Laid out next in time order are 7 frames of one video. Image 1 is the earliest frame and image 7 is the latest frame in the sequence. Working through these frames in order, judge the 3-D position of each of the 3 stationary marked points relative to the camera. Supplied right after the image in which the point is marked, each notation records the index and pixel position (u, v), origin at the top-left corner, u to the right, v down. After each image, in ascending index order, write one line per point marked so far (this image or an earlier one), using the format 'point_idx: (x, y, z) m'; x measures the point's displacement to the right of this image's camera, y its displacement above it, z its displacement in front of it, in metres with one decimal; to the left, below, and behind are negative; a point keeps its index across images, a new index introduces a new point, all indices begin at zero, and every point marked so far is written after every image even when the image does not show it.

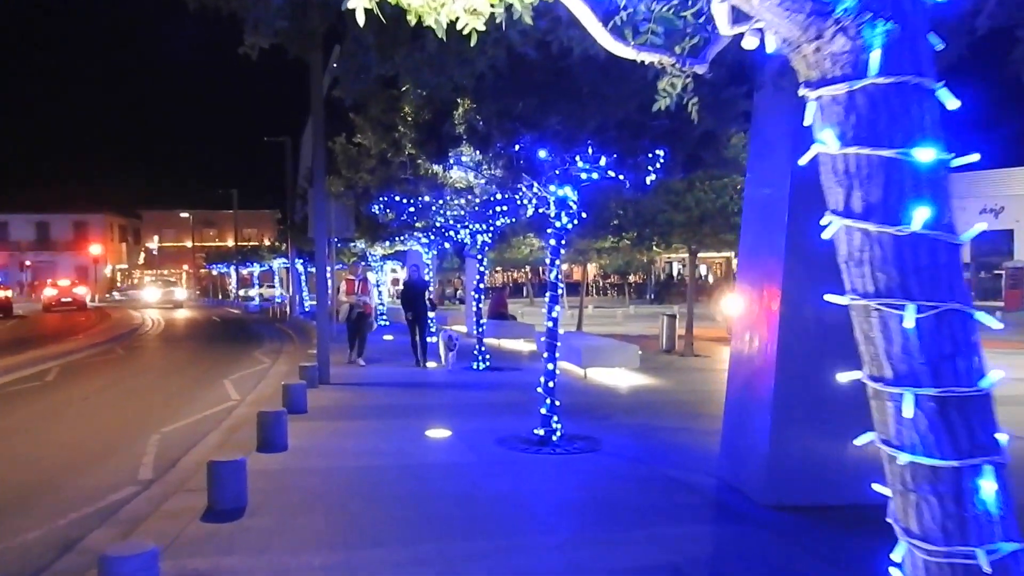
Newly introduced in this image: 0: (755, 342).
0: (+2.0, -0.4, +7.9) m
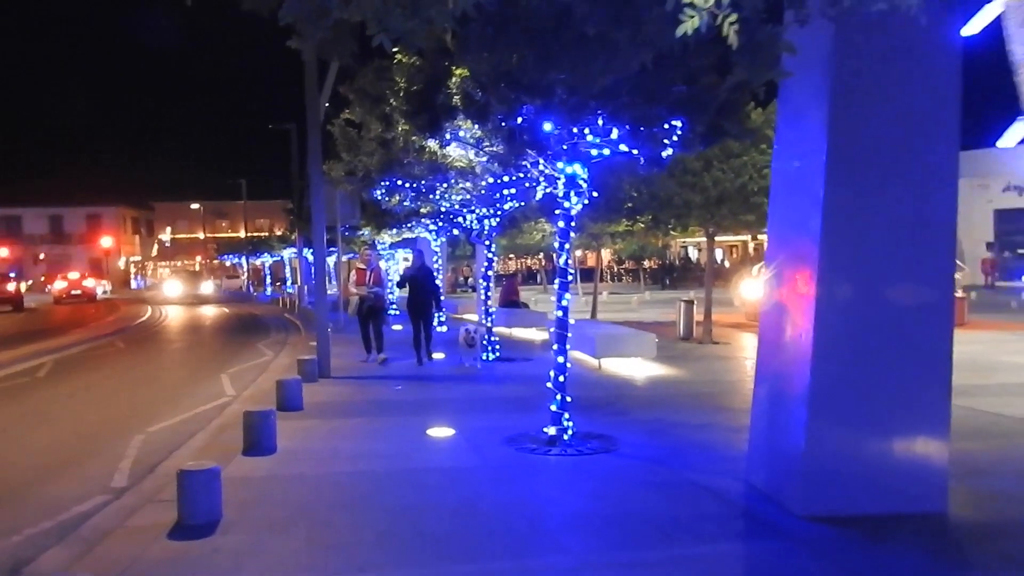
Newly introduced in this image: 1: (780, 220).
0: (+2.1, -0.3, +7.1) m
1: (+2.1, +0.5, +7.3) m
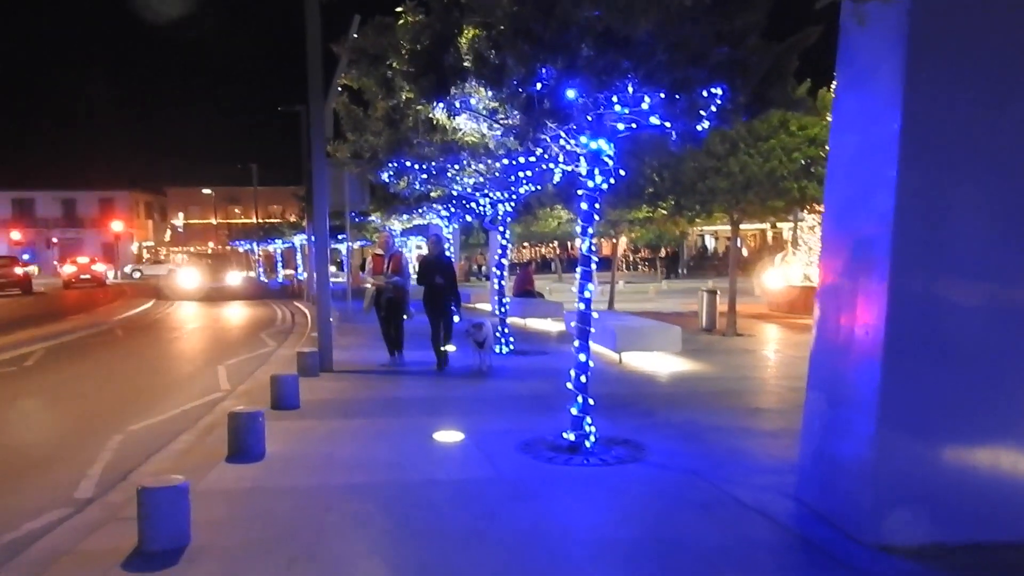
0: (+2.2, -0.2, +6.1) m
1: (+2.2, +0.6, +6.3) m
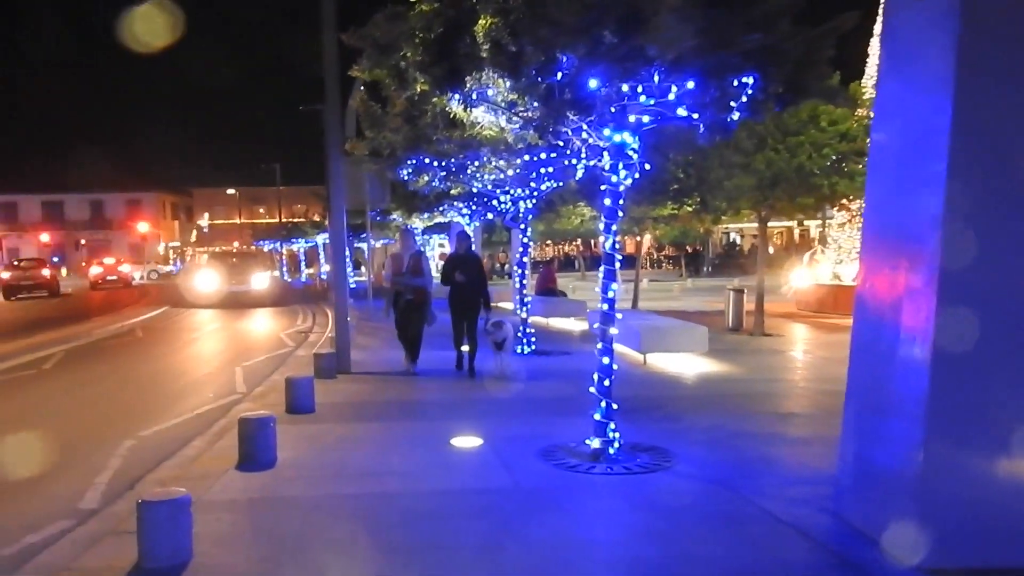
0: (+2.3, -0.2, +5.7) m
1: (+2.3, +0.6, +5.9) m
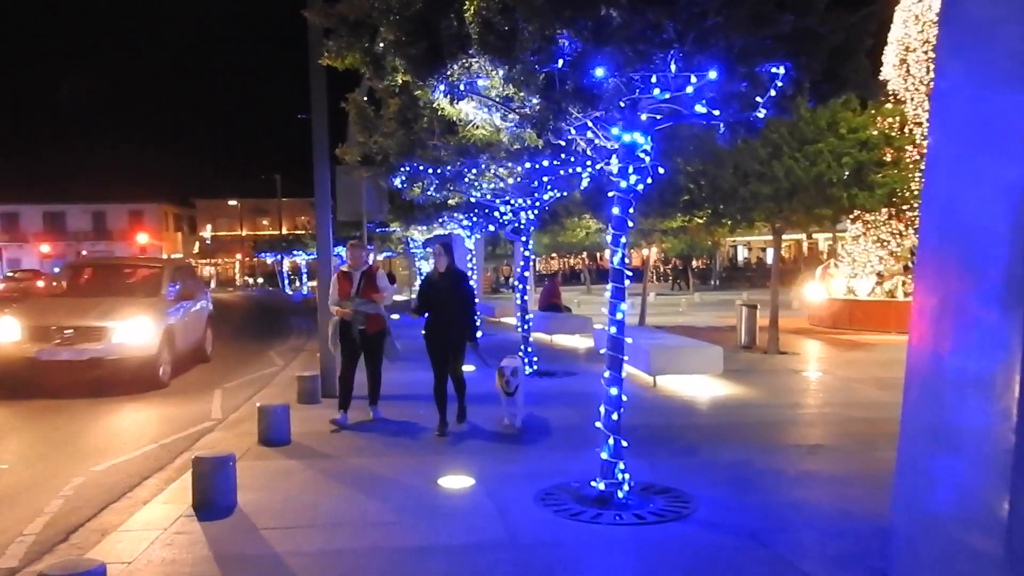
0: (+2.2, -0.3, +4.8) m
1: (+2.3, +0.5, +4.9) m
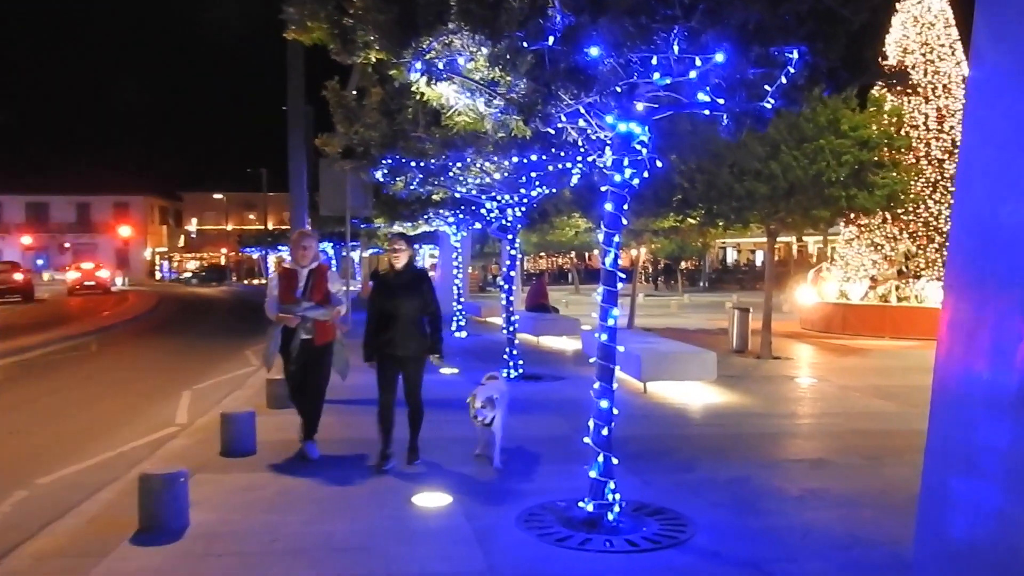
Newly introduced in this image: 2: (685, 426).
0: (+2.1, -0.4, +4.2) m
1: (+2.2, +0.4, +4.3) m
2: (+1.9, -1.5, +10.4) m
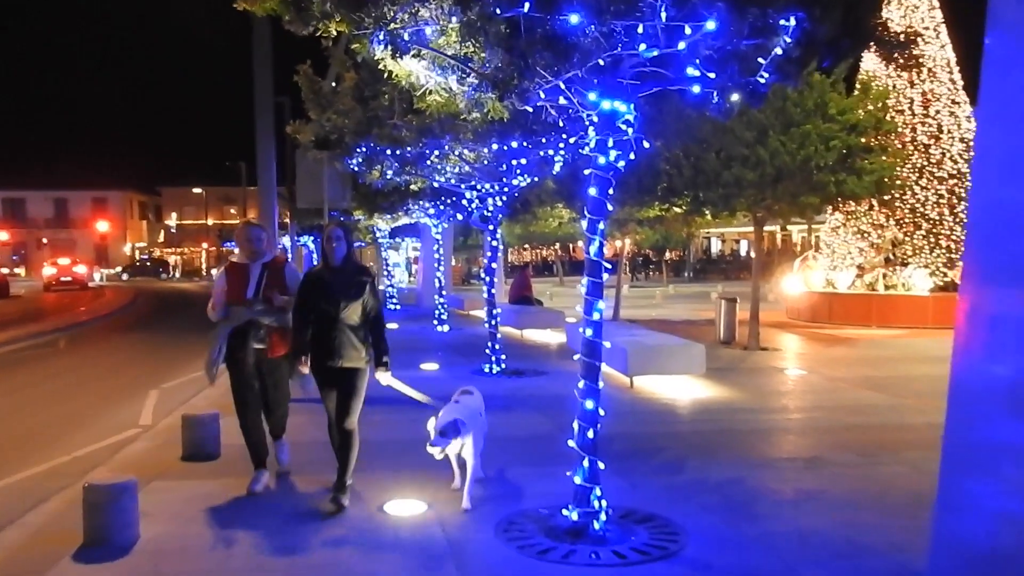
0: (+2.0, -0.3, +3.7) m
1: (+2.1, +0.5, +3.9) m
2: (+1.7, -1.4, +9.9) m
